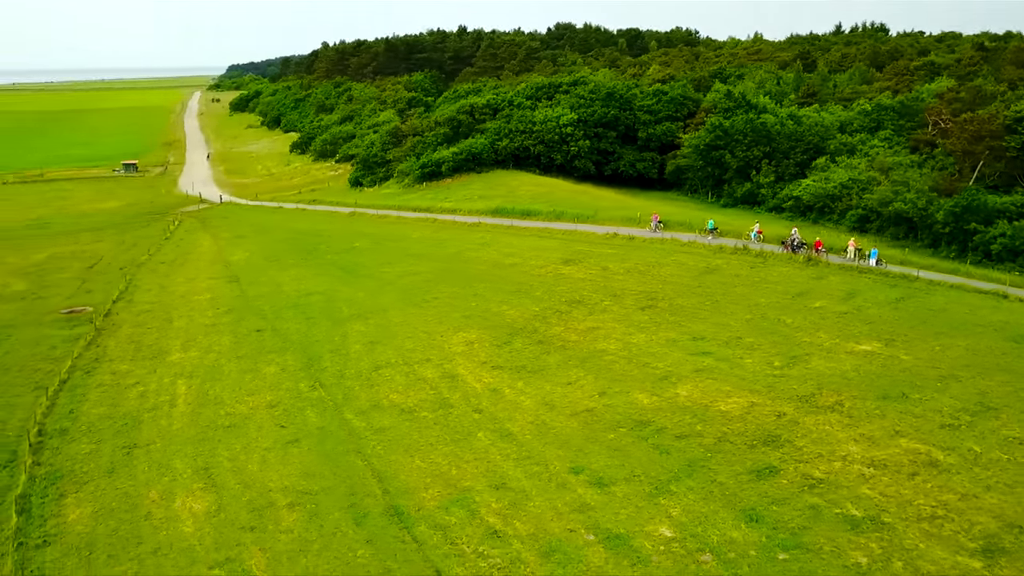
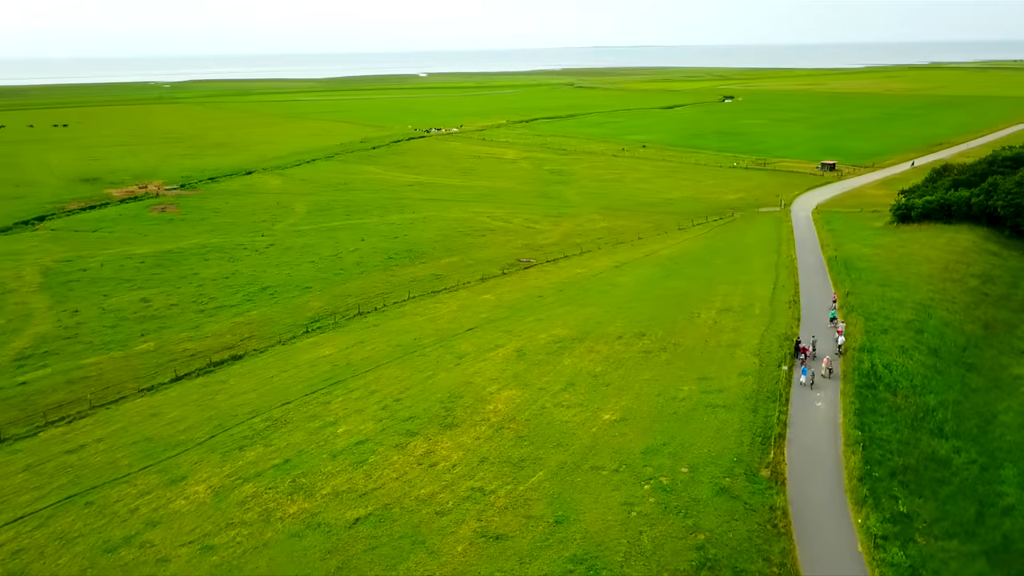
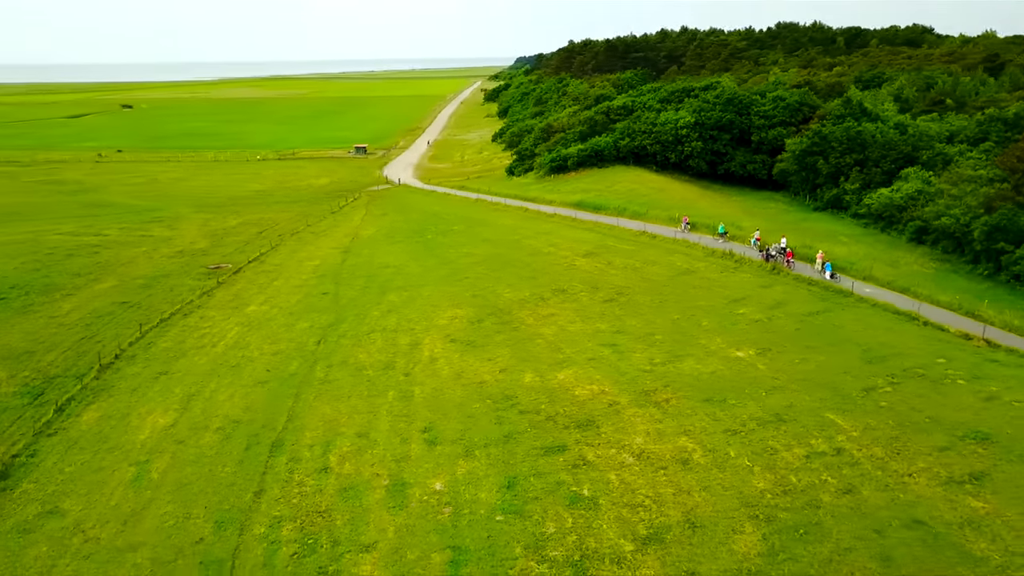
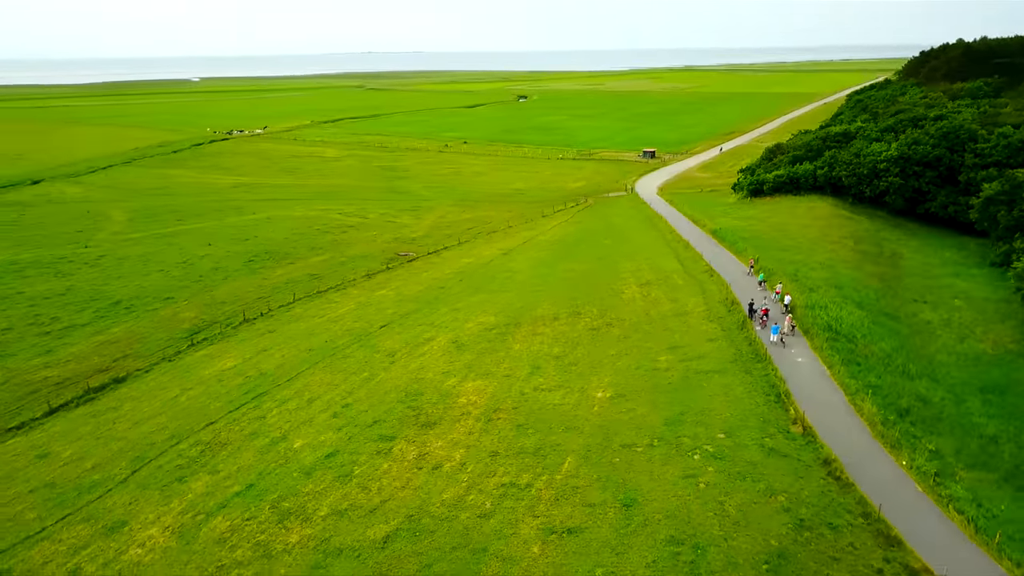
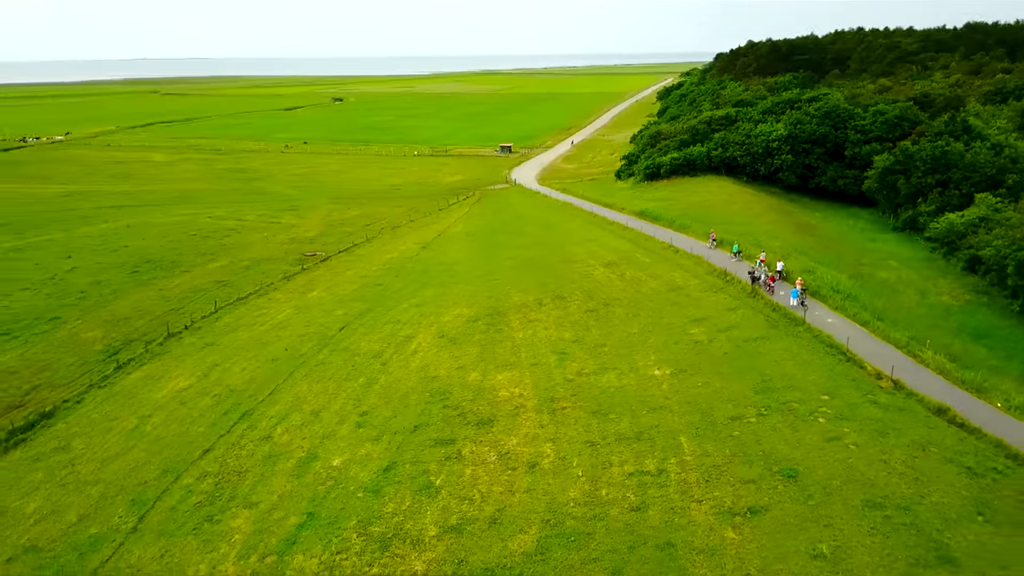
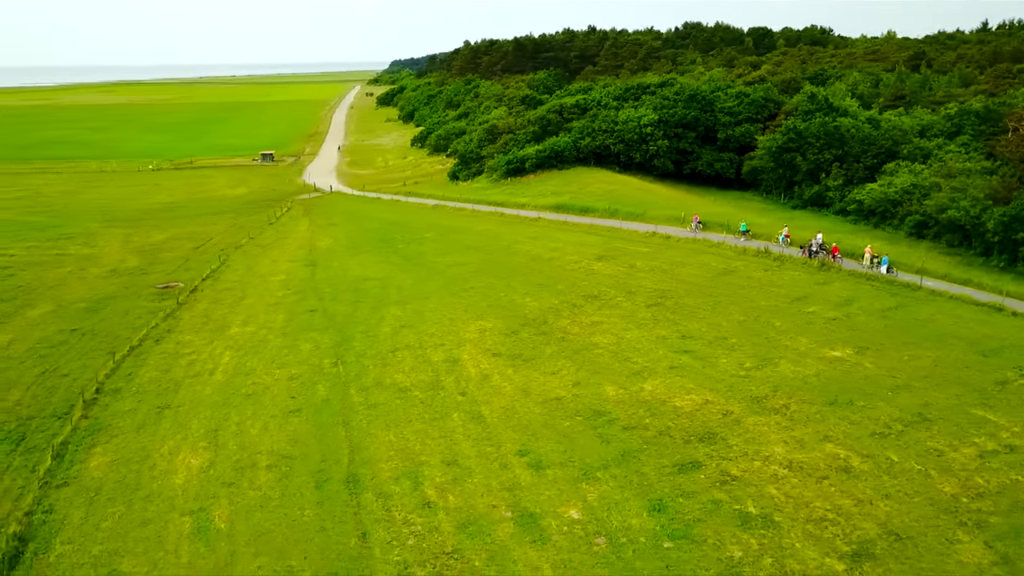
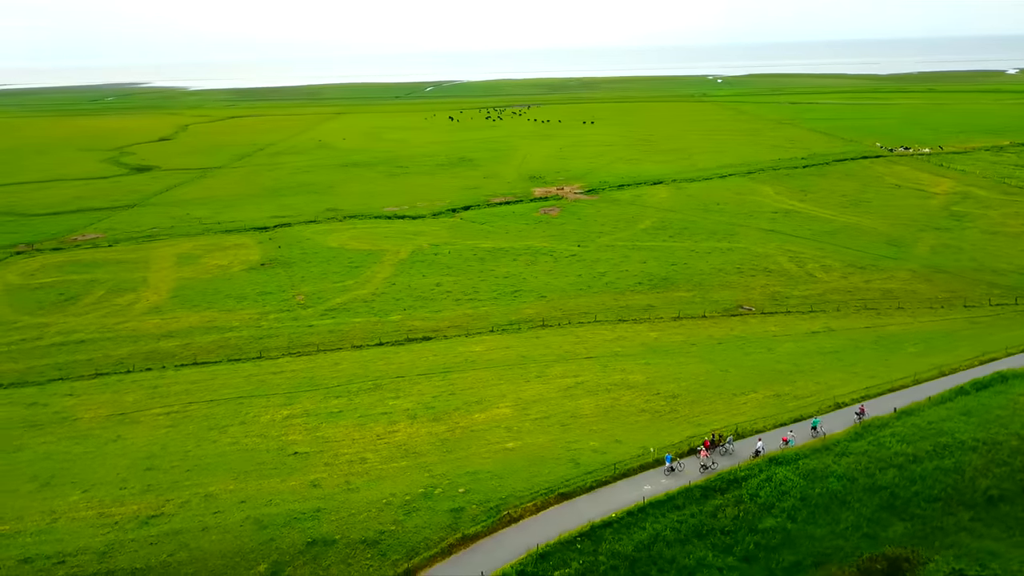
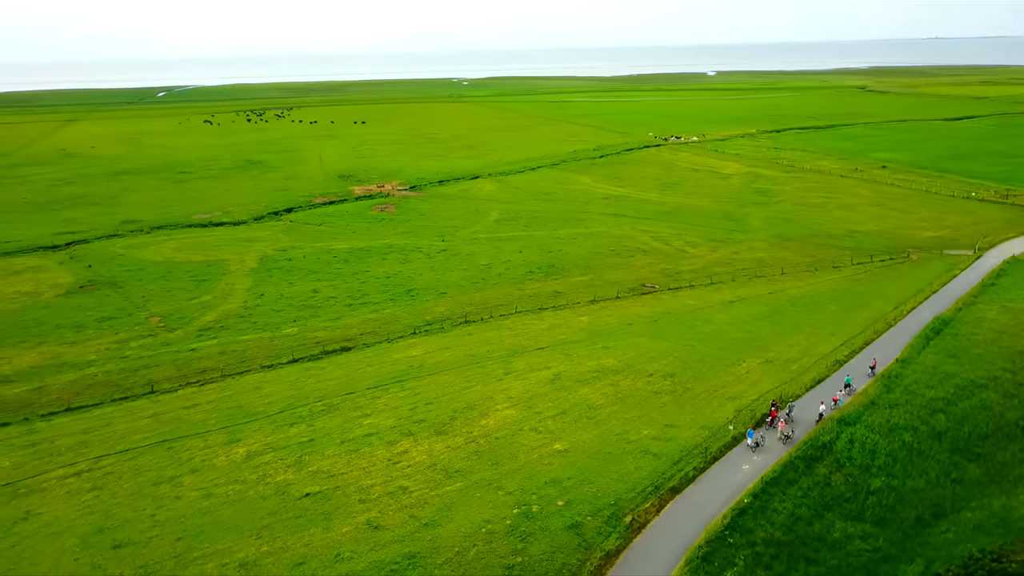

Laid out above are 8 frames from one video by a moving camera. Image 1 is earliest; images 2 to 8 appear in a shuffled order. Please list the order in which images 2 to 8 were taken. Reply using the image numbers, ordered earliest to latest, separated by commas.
6, 3, 5, 4, 2, 8, 7
